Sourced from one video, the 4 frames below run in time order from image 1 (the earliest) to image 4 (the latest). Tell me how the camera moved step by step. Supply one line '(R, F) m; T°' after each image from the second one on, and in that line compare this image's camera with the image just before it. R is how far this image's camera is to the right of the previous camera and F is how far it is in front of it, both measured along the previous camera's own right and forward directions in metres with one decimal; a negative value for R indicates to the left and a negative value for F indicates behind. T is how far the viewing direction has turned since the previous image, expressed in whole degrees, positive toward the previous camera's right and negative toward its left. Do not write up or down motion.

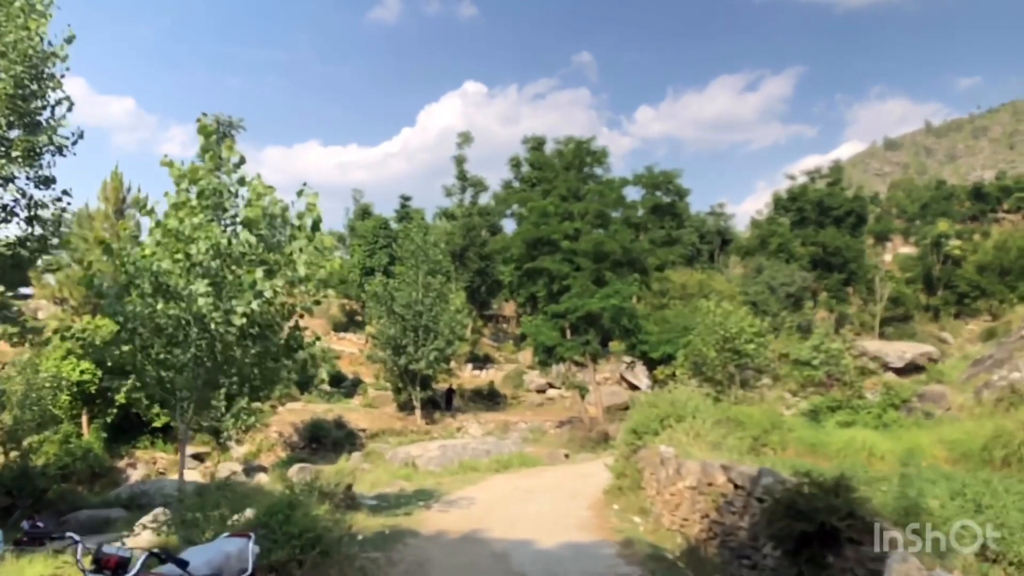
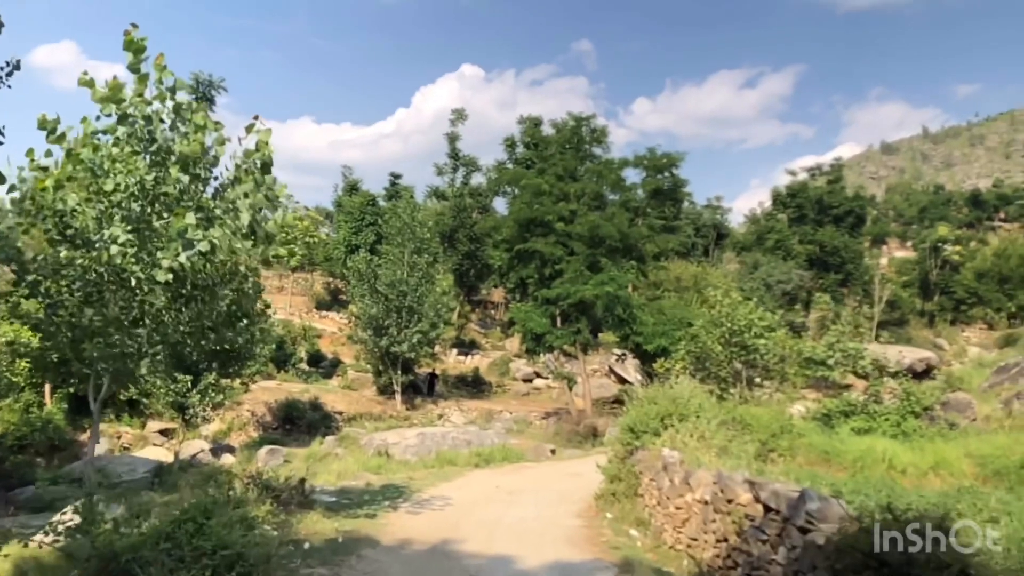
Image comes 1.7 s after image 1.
(0.0, +1.3) m; +1°
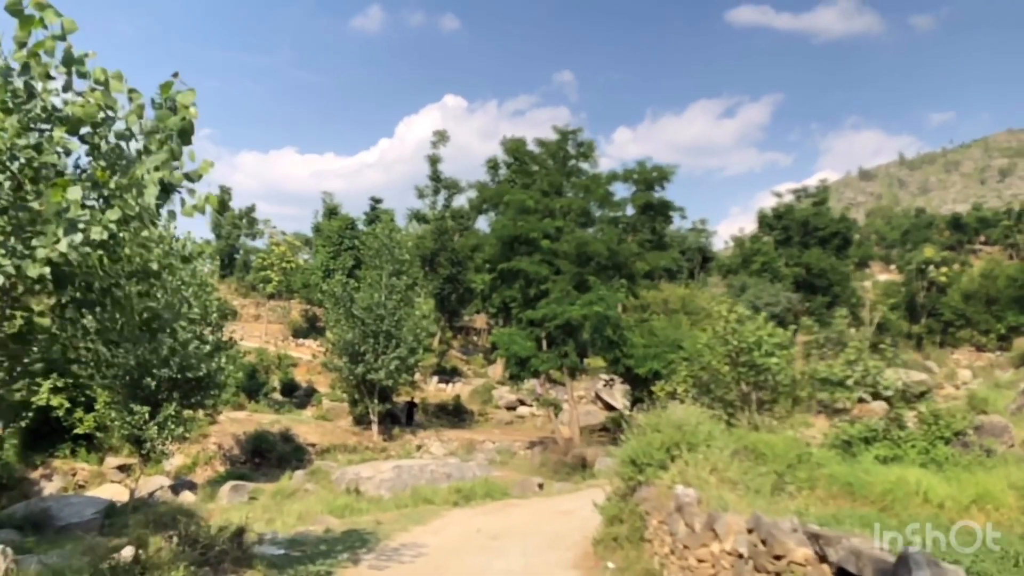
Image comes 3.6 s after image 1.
(0.0, +1.4) m; +1°
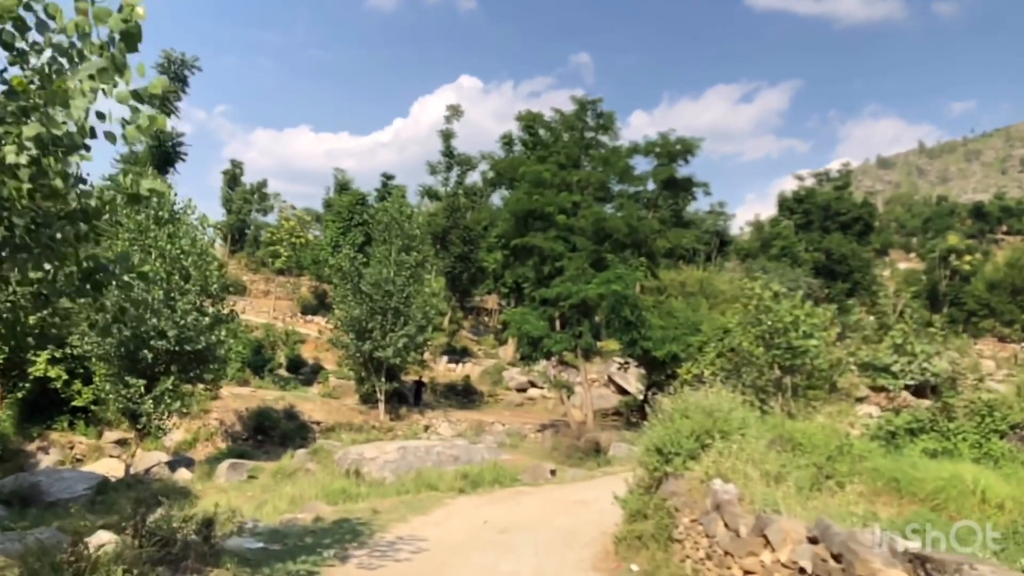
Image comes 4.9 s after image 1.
(0.0, +1.0) m; -1°
